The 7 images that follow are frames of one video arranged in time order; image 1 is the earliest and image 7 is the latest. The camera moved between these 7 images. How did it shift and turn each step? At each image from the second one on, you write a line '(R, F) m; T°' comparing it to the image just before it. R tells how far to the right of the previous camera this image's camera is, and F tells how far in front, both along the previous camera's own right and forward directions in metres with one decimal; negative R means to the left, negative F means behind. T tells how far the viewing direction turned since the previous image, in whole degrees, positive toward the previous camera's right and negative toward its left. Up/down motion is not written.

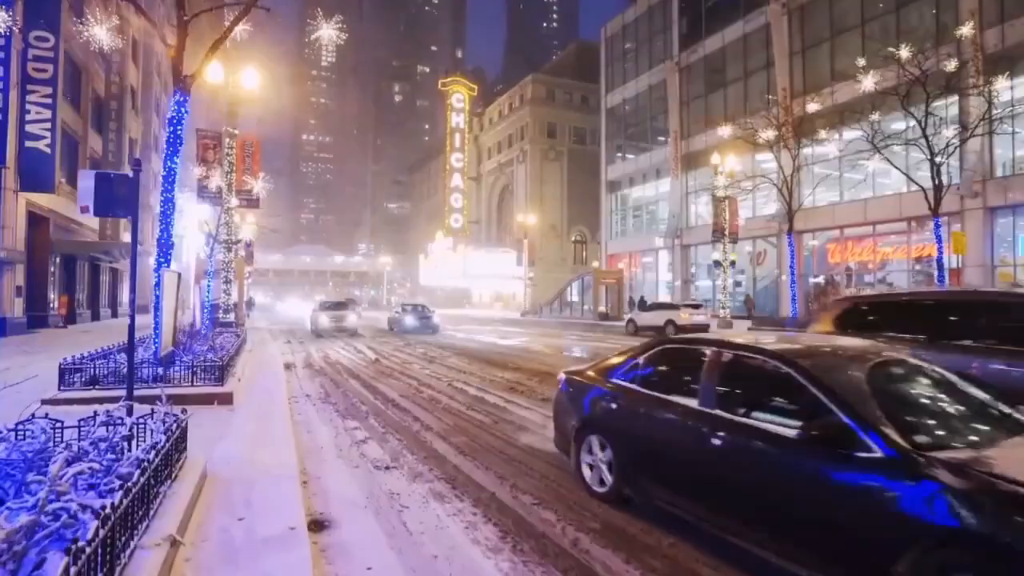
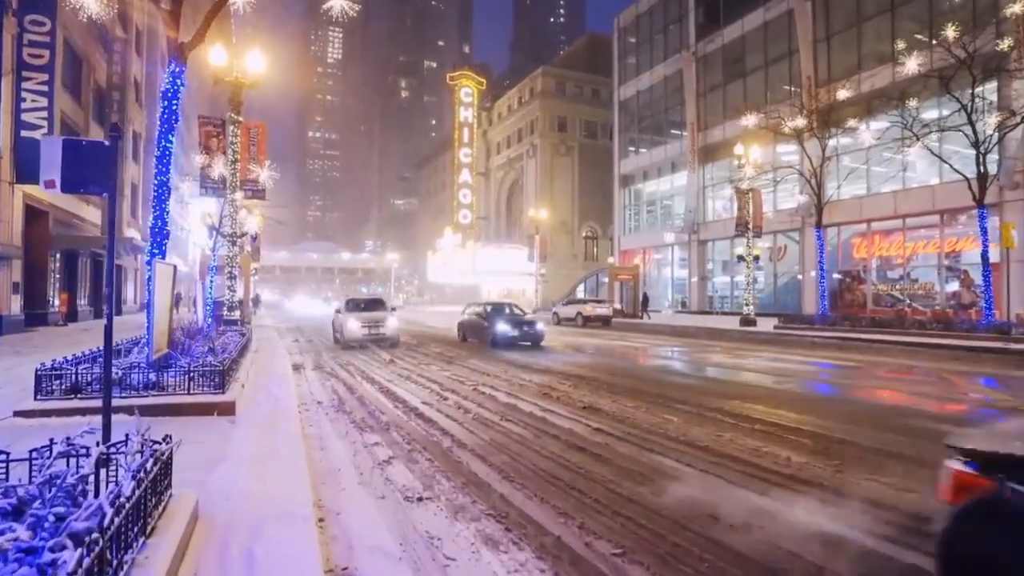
(-0.5, +1.2) m; 0°
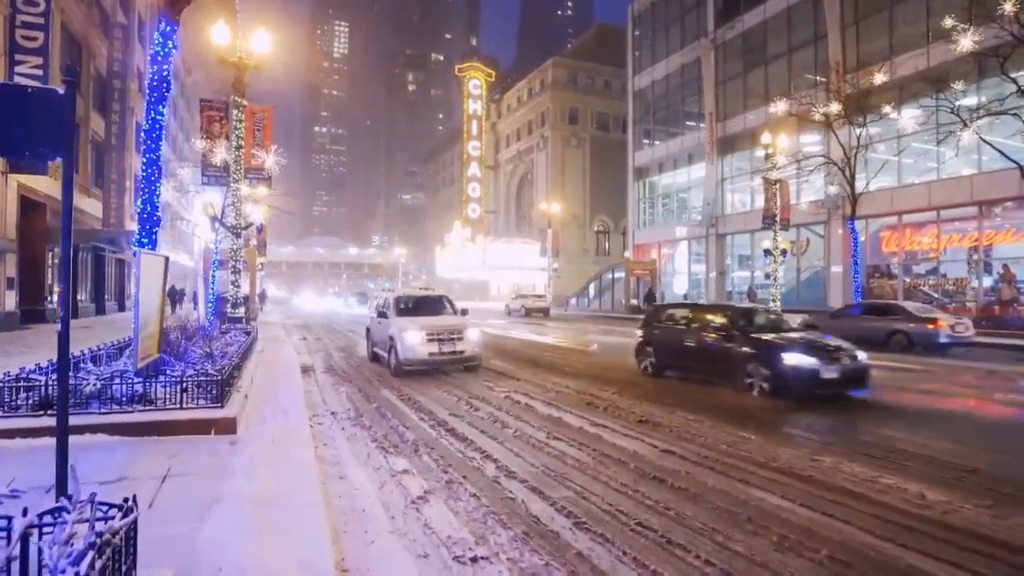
(-0.5, +1.3) m; 0°
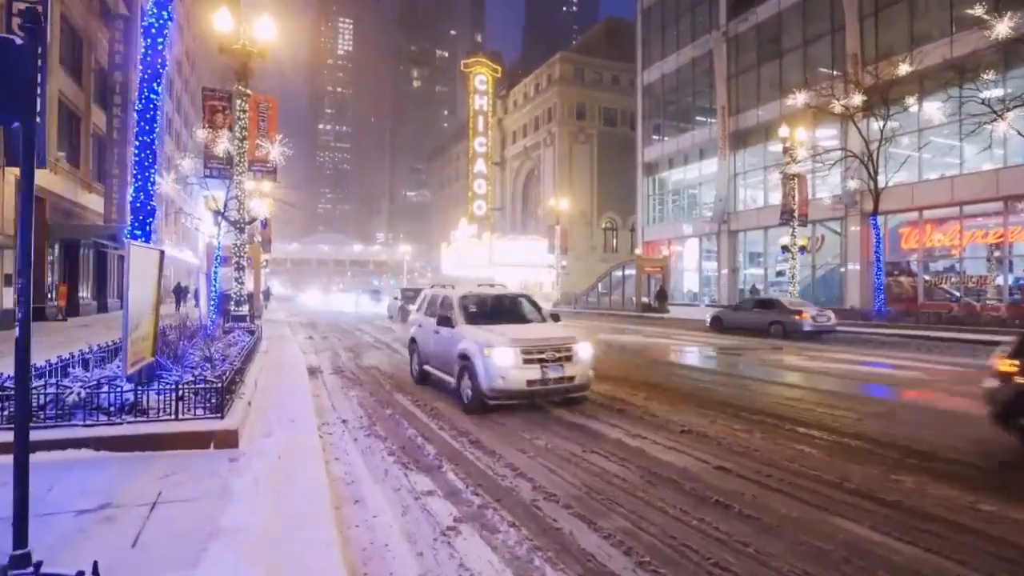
(-0.3, +0.8) m; 0°
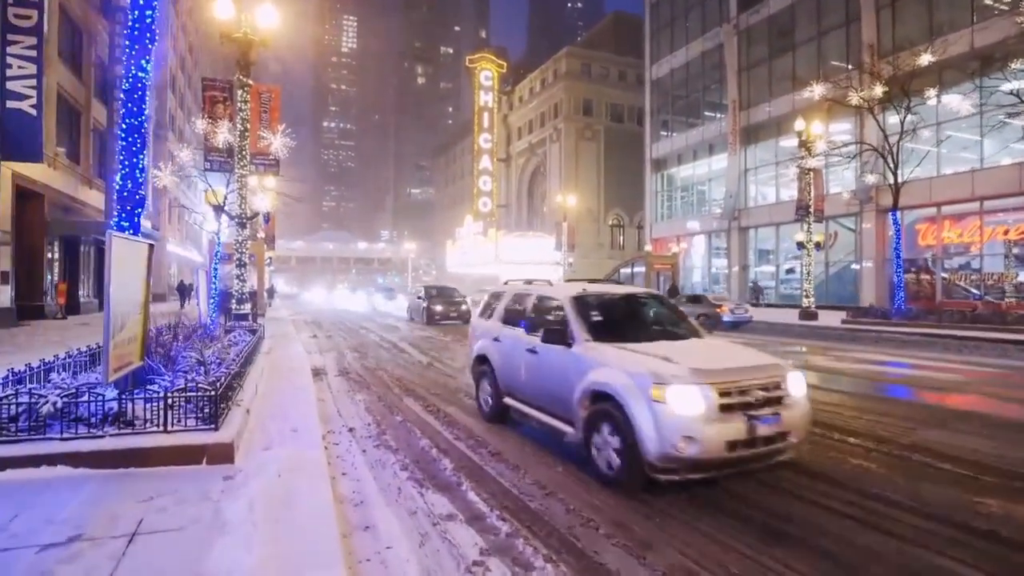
(-0.2, +0.7) m; 0°
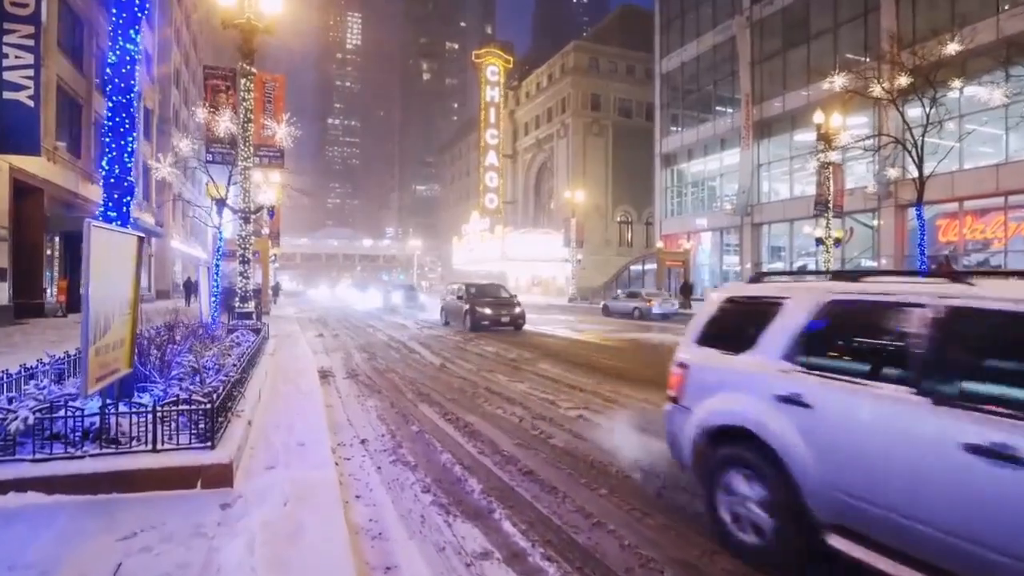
(-0.3, +0.7) m; 0°
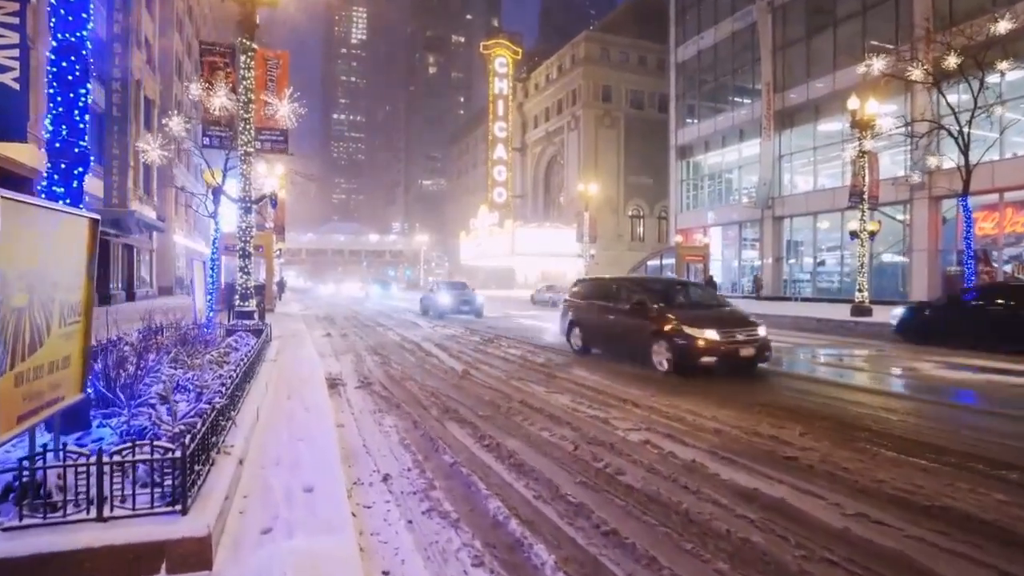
(-0.5, +1.5) m; 0°
